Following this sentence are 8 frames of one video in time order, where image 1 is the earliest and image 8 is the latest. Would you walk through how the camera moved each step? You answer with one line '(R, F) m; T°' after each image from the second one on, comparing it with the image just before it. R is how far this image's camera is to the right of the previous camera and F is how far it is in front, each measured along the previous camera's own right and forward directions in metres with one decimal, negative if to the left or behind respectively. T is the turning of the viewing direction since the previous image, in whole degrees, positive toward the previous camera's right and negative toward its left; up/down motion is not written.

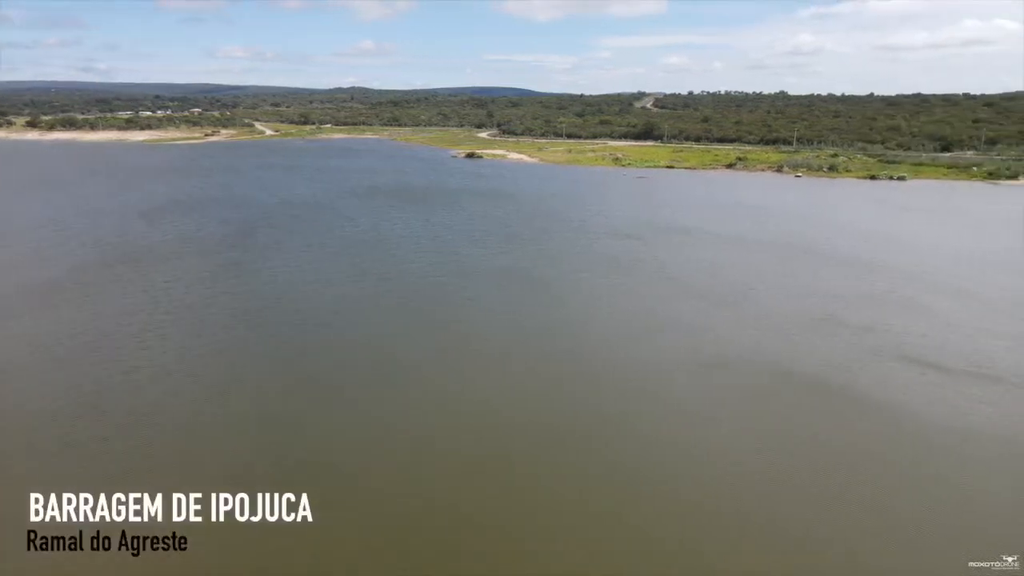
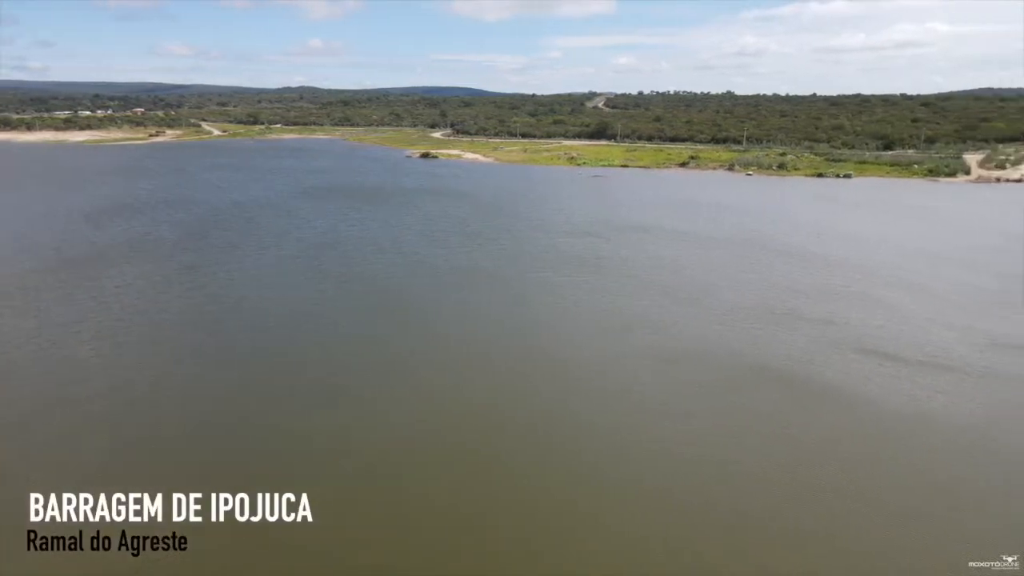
(+2.4, +3.2) m; -24°
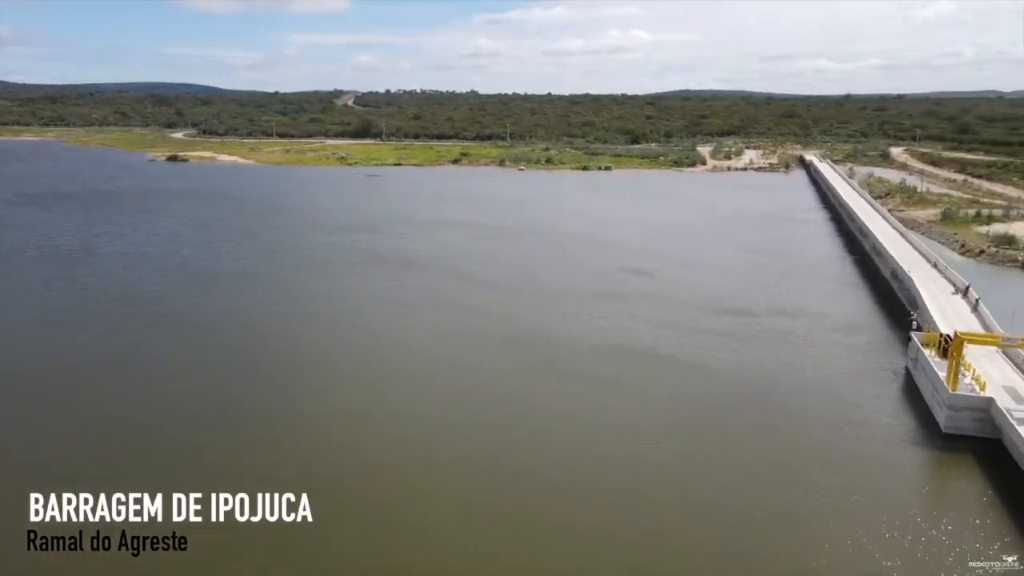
(-1.9, -0.9) m; +13°
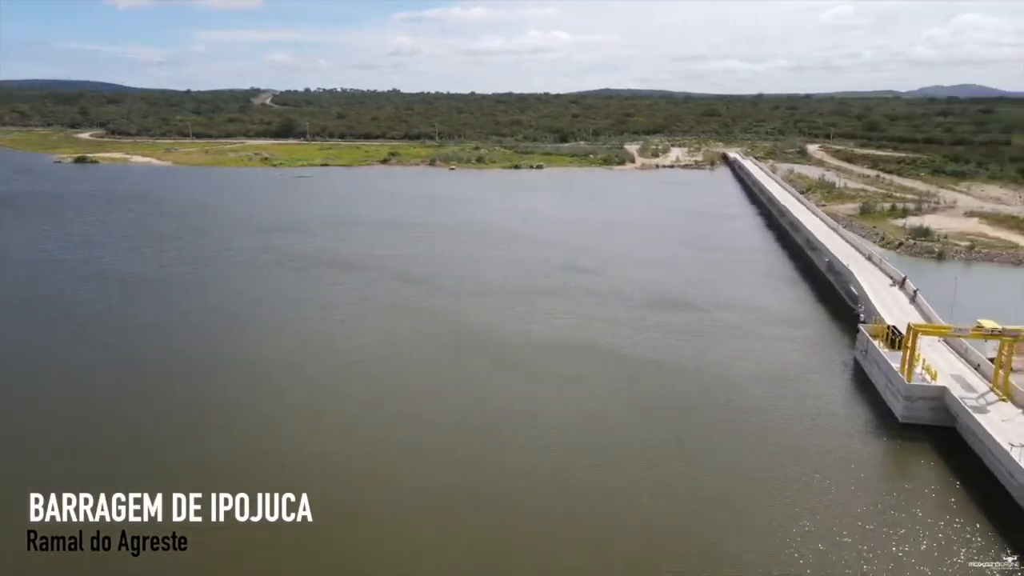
(+1.4, +1.1) m; -11°
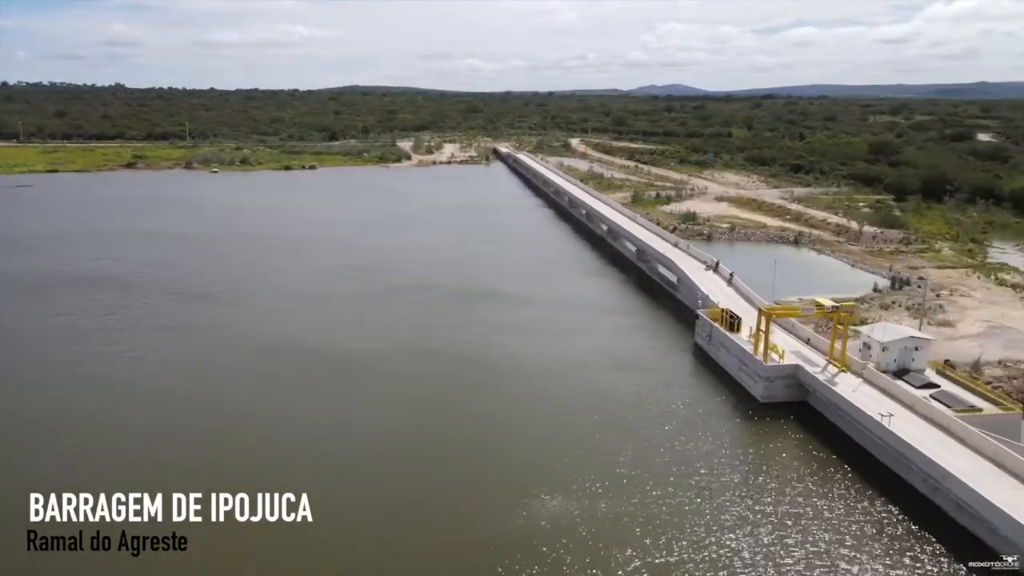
(-2.5, -1.3) m; +17°
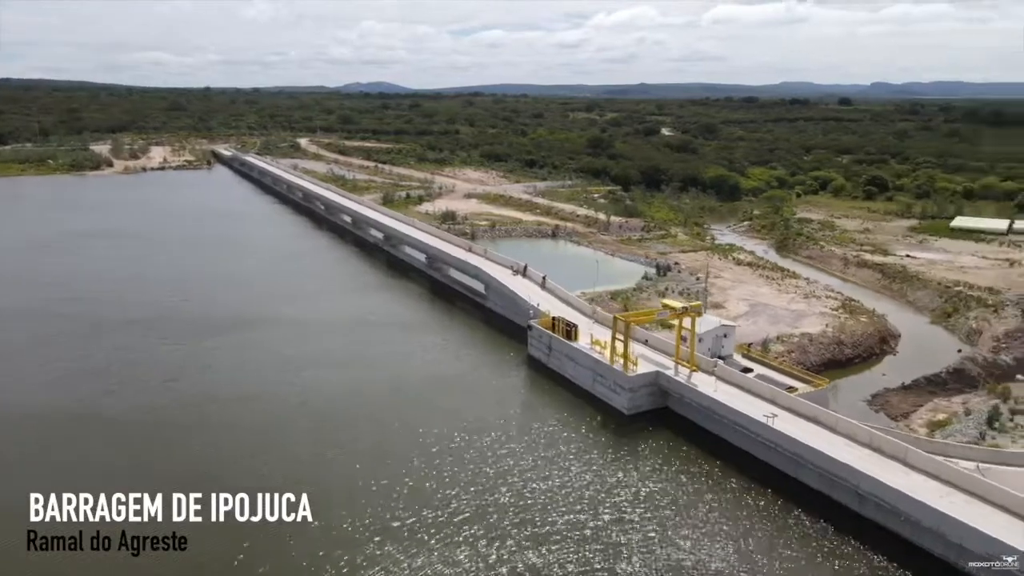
(-2.1, +1.6) m; +21°
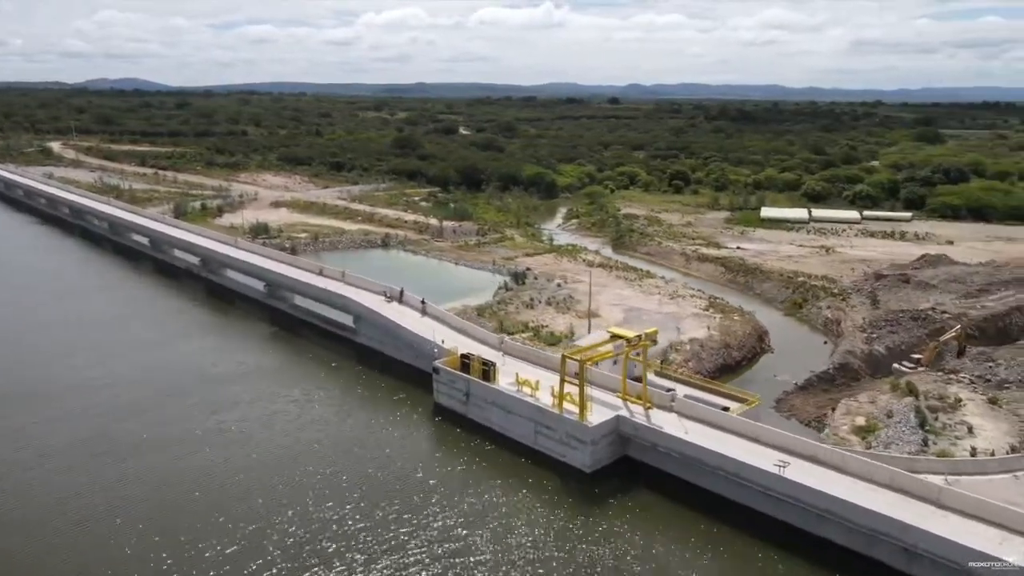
(-2.2, +3.4) m; +16°
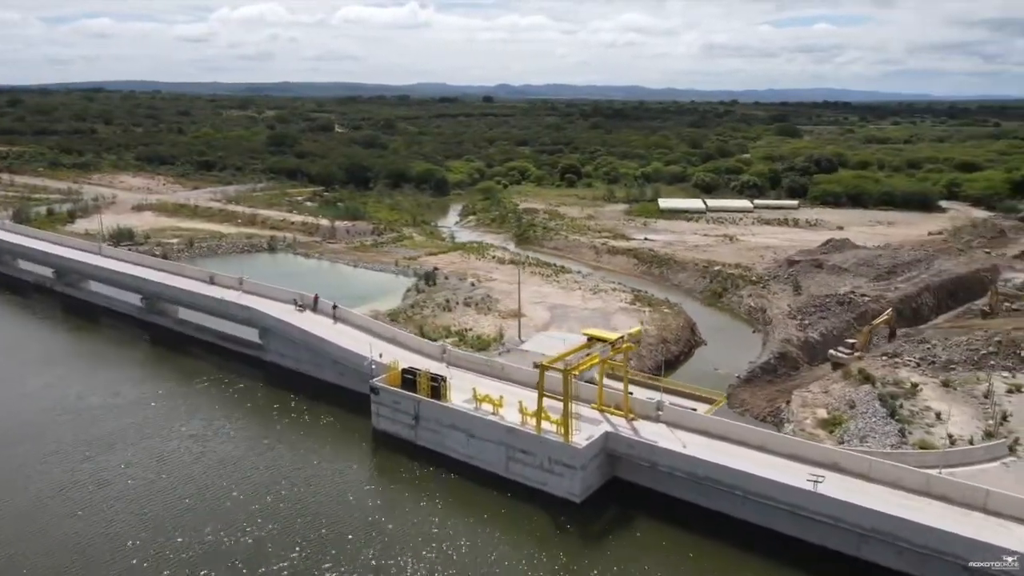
(-1.3, +2.2) m; +10°
